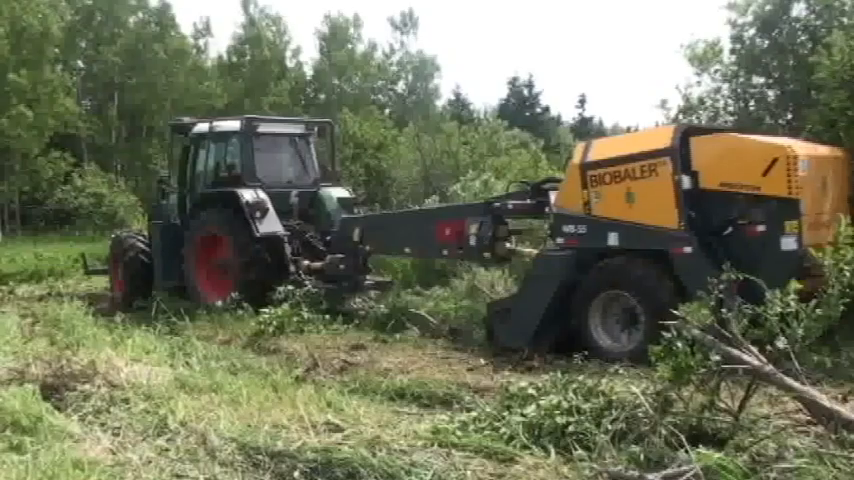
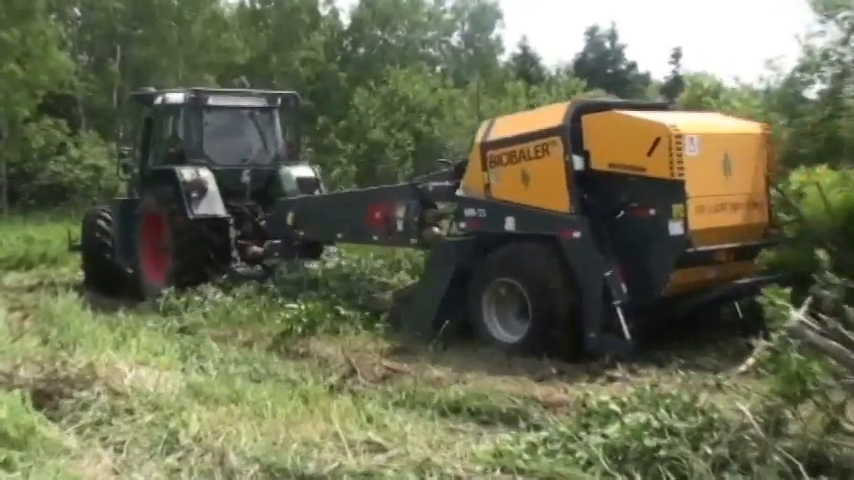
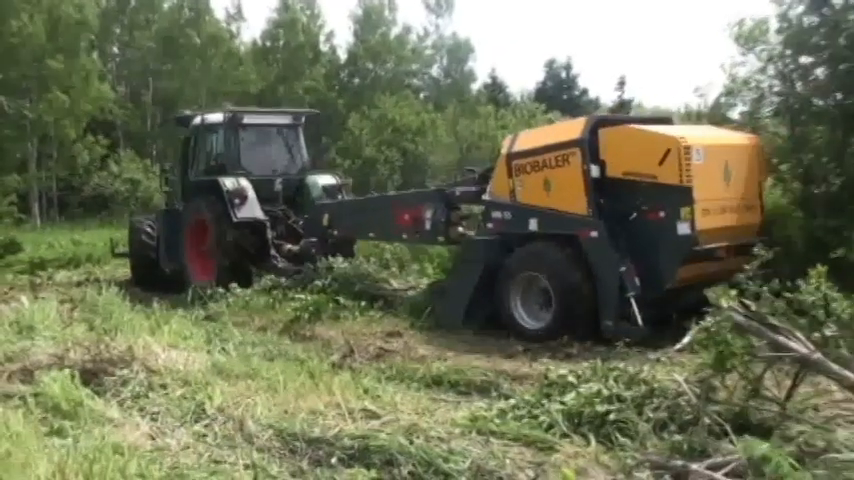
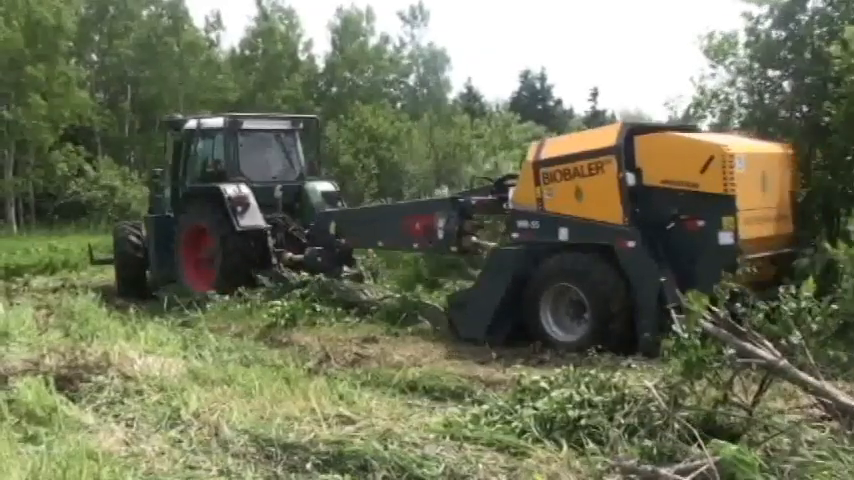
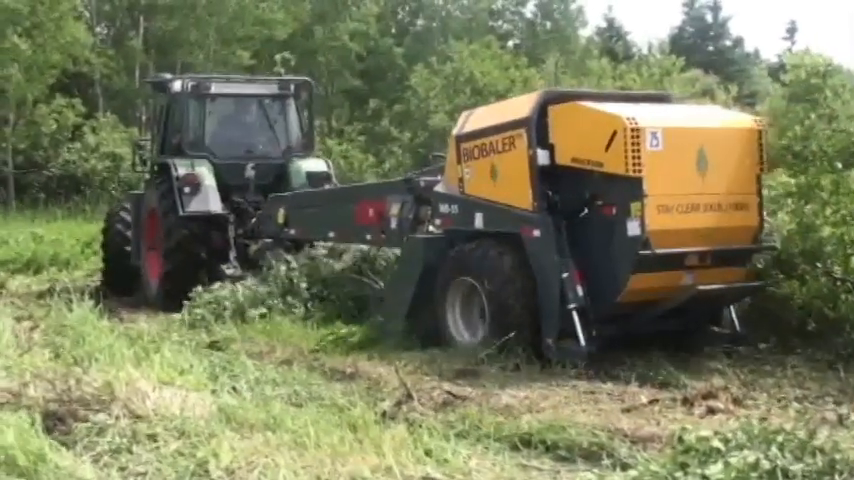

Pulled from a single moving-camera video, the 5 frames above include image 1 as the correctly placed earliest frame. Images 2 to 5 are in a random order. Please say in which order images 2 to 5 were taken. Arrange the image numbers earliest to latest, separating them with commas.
4, 3, 2, 5
